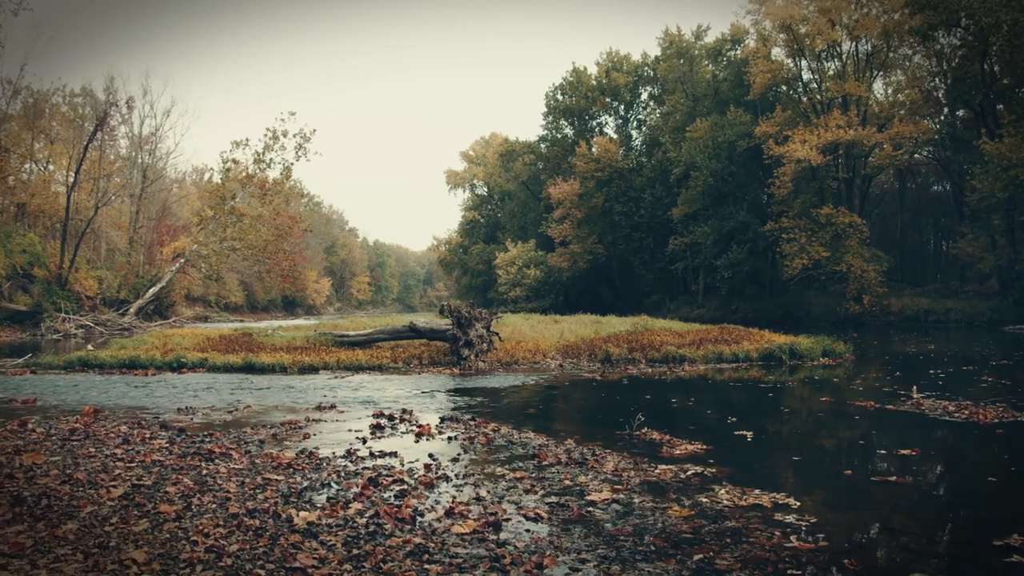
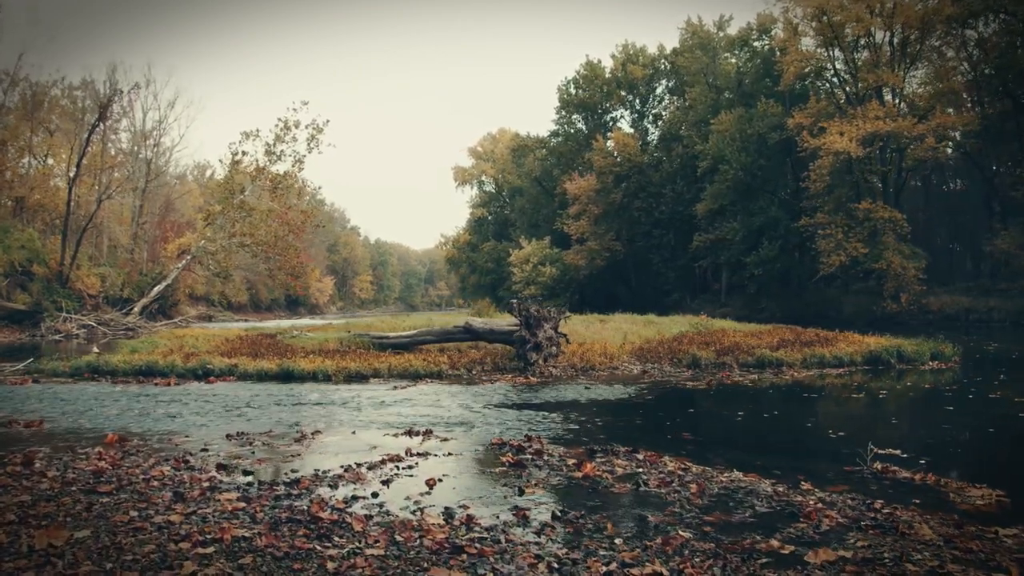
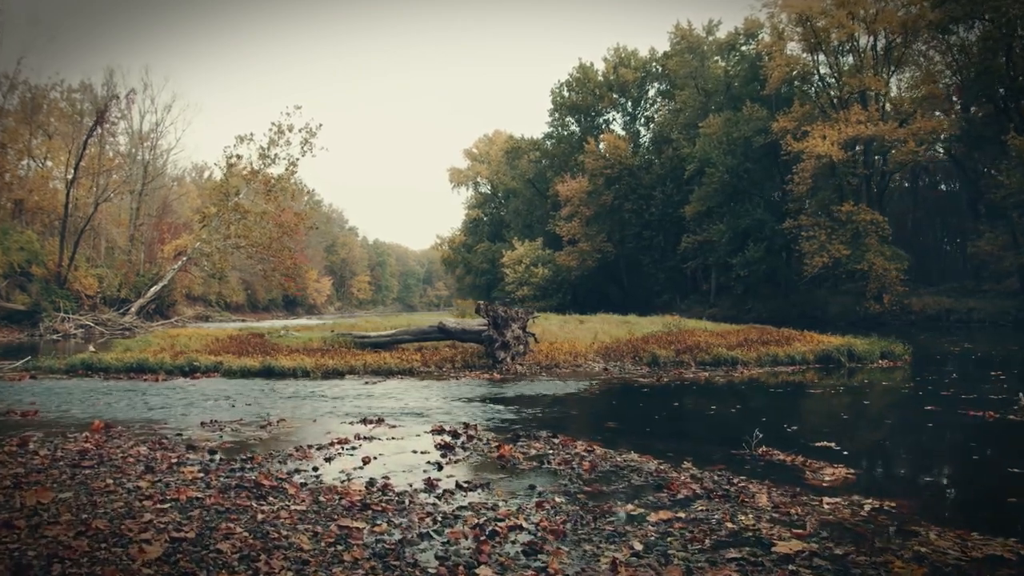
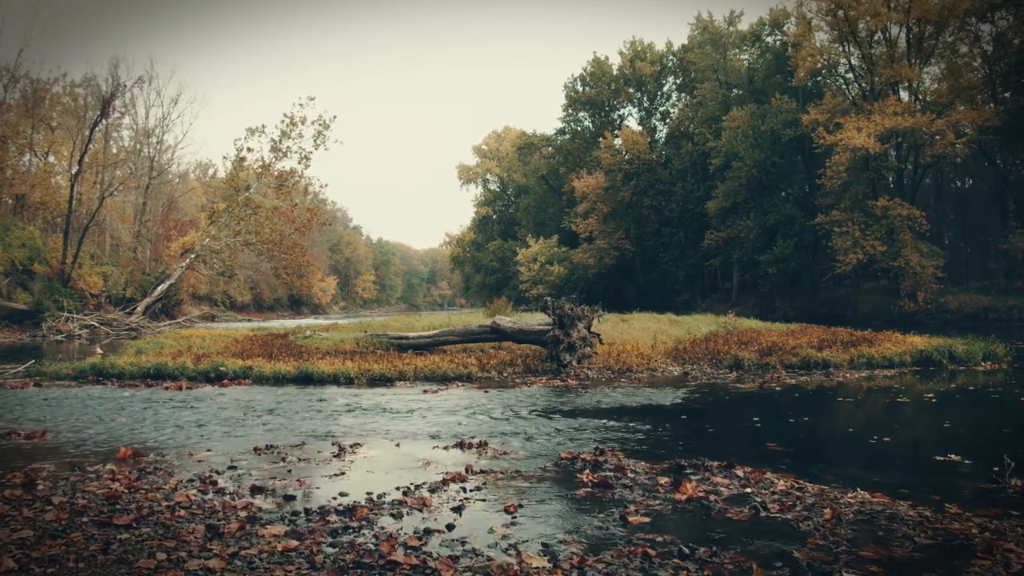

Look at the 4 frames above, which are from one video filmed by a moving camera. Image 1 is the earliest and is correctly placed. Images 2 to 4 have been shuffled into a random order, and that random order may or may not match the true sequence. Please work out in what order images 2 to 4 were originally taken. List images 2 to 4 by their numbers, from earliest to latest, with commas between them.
3, 2, 4
